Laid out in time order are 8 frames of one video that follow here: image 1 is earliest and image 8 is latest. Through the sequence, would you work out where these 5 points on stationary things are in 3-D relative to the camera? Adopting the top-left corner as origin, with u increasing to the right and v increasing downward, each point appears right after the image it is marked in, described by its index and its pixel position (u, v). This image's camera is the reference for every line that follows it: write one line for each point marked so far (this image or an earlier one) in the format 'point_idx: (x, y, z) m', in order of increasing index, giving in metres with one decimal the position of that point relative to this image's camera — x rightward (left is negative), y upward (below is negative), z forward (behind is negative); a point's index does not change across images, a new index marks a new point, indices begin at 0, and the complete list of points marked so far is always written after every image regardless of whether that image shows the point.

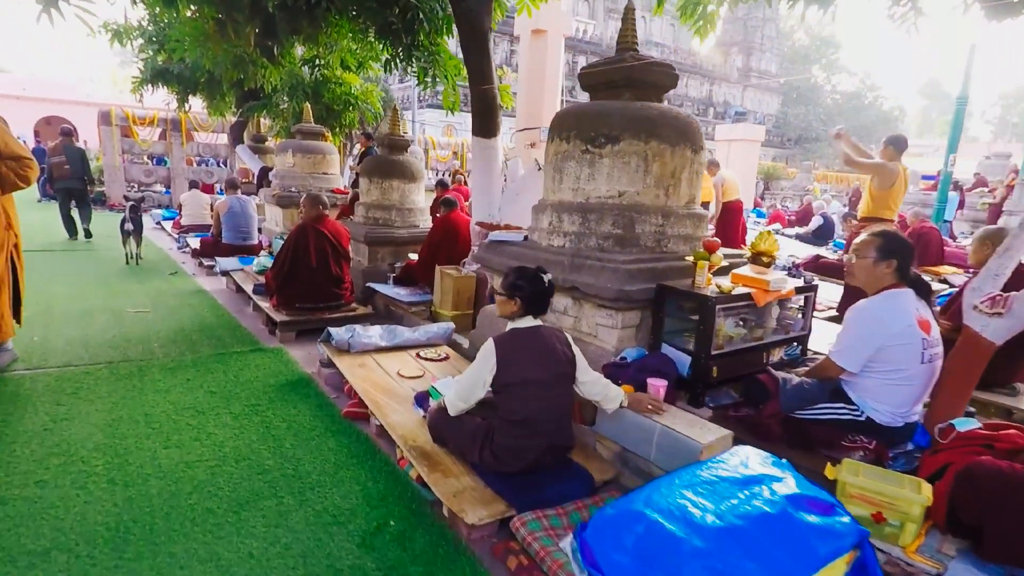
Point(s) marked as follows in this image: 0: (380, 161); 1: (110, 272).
0: (-1.4, +1.4, +6.3) m
1: (-4.9, +0.2, +7.2) m
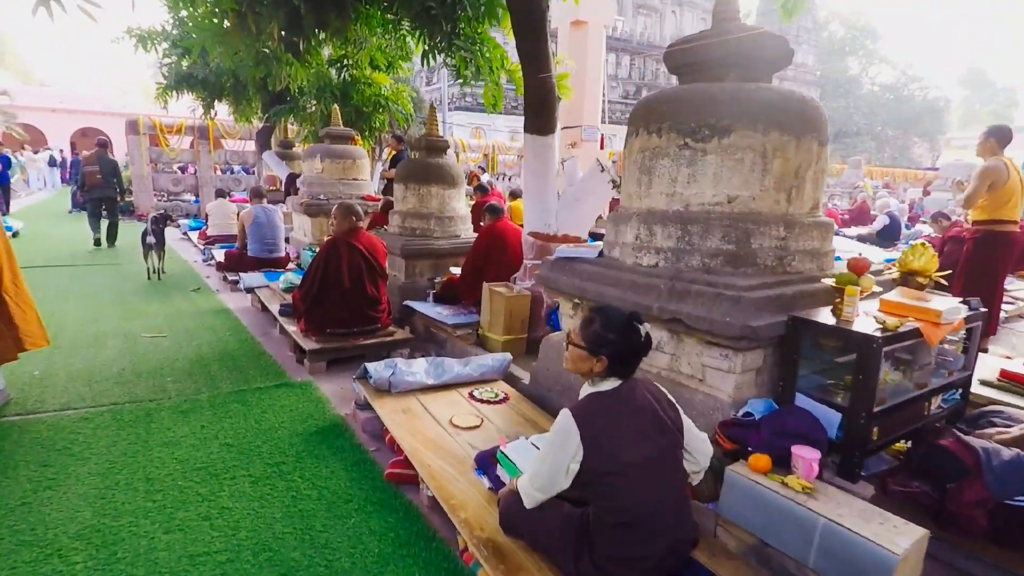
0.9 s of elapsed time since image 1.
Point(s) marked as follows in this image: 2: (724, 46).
0: (-0.9, +1.2, +5.7) m
1: (-4.3, 0.0, +6.7) m
2: (+1.0, +1.2, +2.9) m
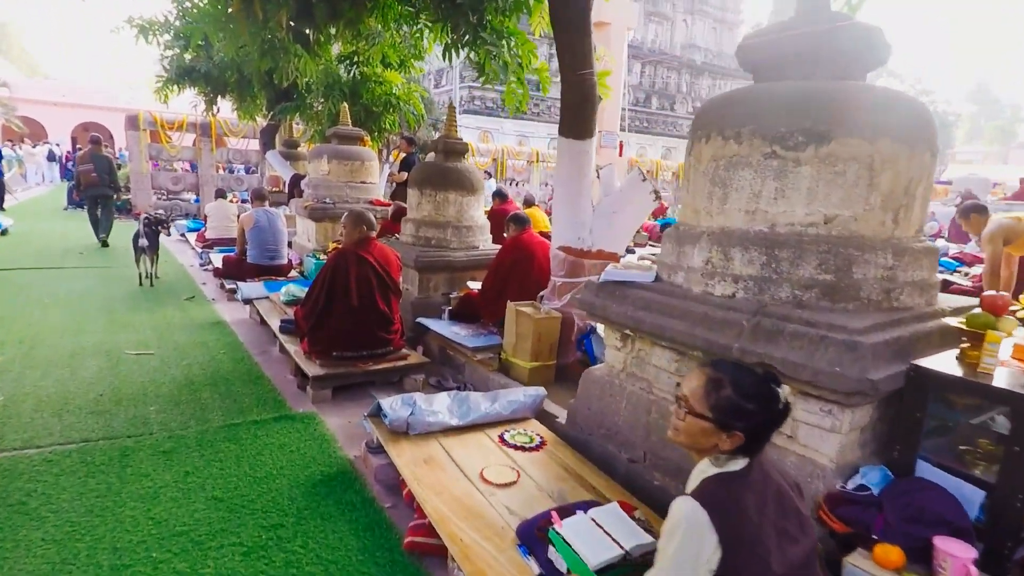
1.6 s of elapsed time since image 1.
0: (-0.7, +1.1, +5.2) m
1: (-4.2, -0.1, +6.3) m
2: (+1.3, +1.1, +2.5) m
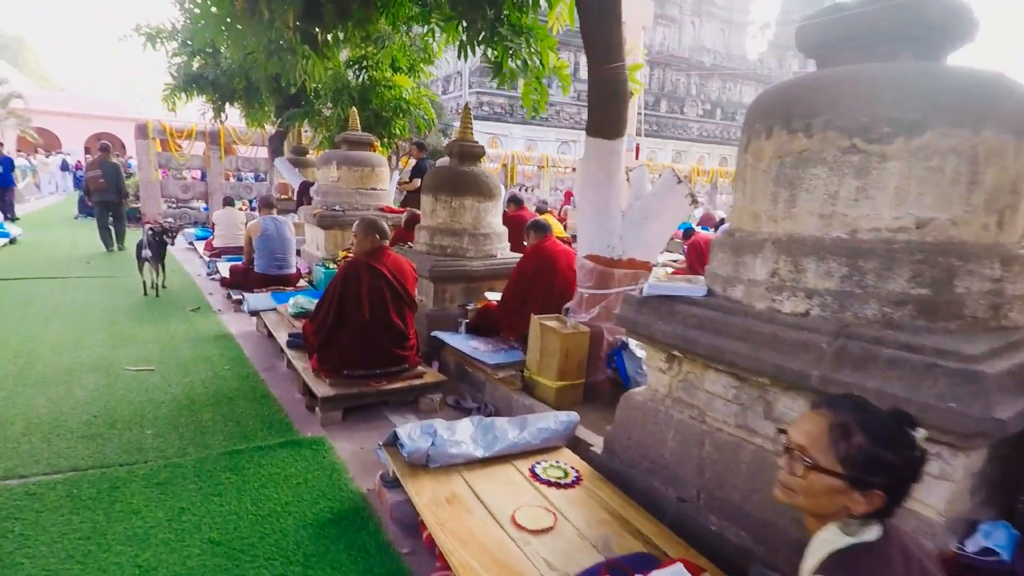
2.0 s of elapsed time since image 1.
0: (-0.5, +1.0, +4.9) m
1: (-4.0, -0.2, +6.0) m
2: (+1.4, +1.0, +2.1) m
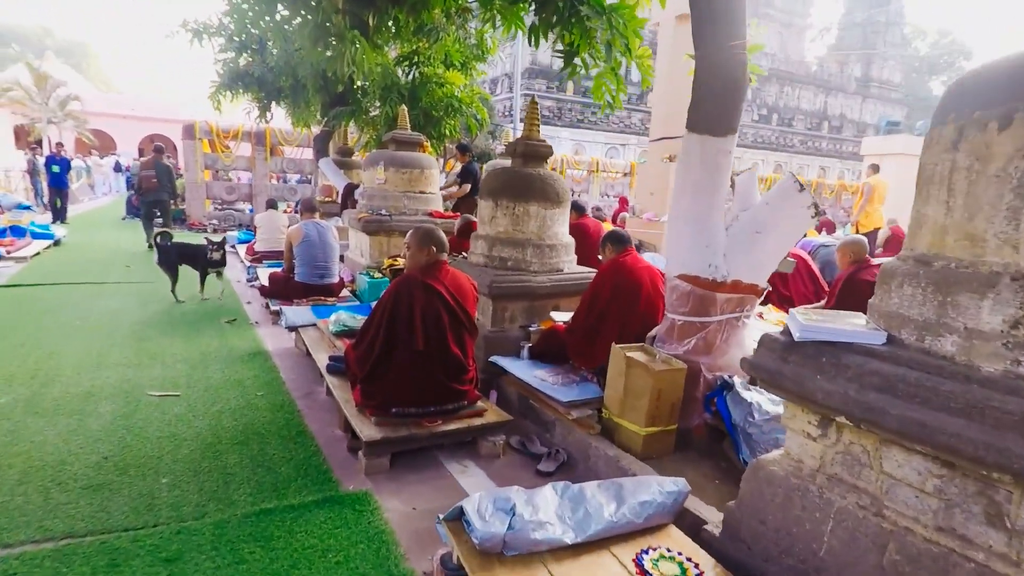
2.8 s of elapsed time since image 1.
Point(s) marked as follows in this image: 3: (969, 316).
0: (0.0, +0.8, +4.3) m
1: (-3.4, -0.3, +5.7) m
2: (+1.7, +0.8, +1.5) m
3: (+1.2, -0.1, +1.6) m
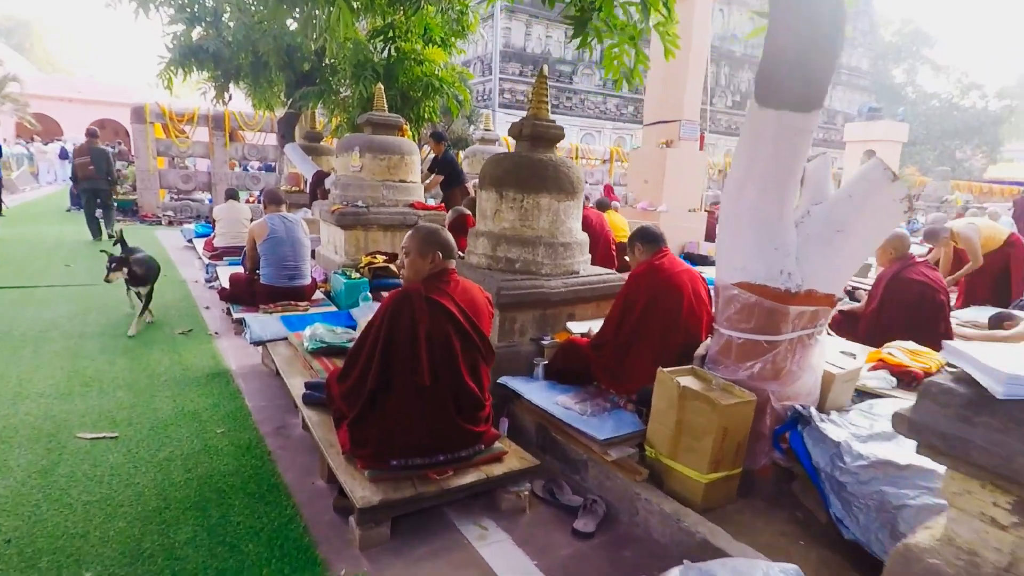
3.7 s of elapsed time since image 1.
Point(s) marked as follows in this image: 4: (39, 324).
0: (0.0, +0.8, +3.7) m
1: (-3.4, -0.3, +4.9) m
2: (+1.9, +0.8, +0.9) m
3: (+1.4, -0.2, +1.0) m
4: (-4.0, -0.3, +4.9) m
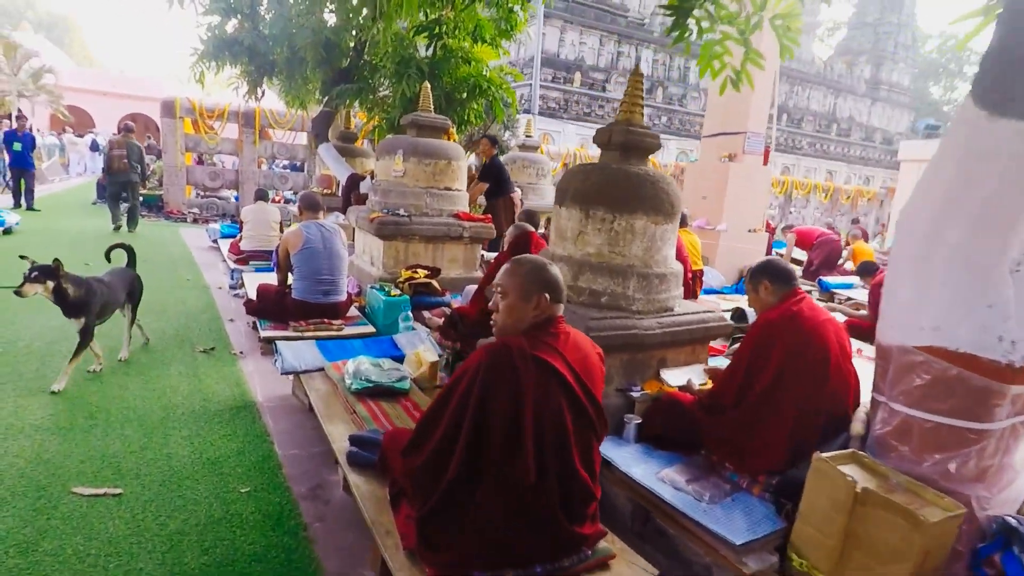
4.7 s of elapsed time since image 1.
0: (+0.5, +0.6, +3.1) m
1: (-2.9, -0.4, +4.3) m
2: (+2.3, +0.5, +0.2) m
3: (+1.8, -0.4, +0.4) m
4: (-3.5, -0.3, +4.4) m
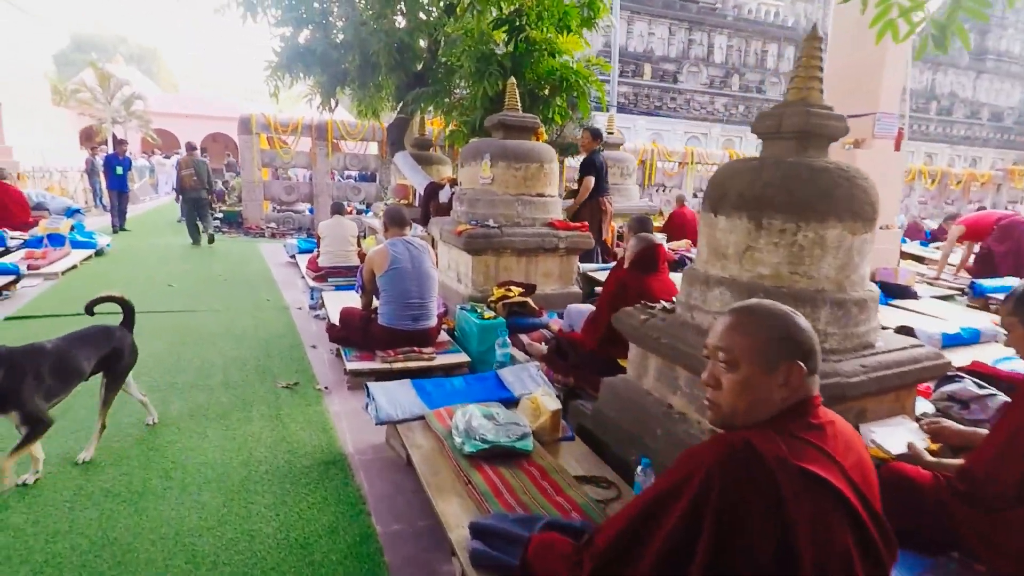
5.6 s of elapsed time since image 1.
0: (+1.1, +0.5, +2.4) m
1: (-2.2, -0.6, +4.0) m
2: (+2.6, +0.4, -0.7) m
3: (+2.1, -0.5, -0.5) m
4: (-2.7, -0.6, +4.1) m
